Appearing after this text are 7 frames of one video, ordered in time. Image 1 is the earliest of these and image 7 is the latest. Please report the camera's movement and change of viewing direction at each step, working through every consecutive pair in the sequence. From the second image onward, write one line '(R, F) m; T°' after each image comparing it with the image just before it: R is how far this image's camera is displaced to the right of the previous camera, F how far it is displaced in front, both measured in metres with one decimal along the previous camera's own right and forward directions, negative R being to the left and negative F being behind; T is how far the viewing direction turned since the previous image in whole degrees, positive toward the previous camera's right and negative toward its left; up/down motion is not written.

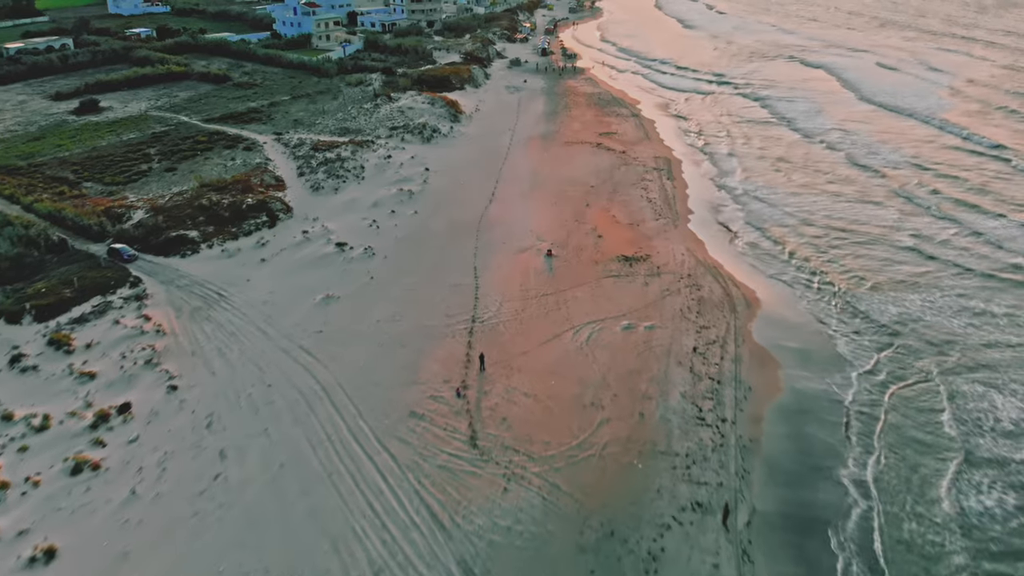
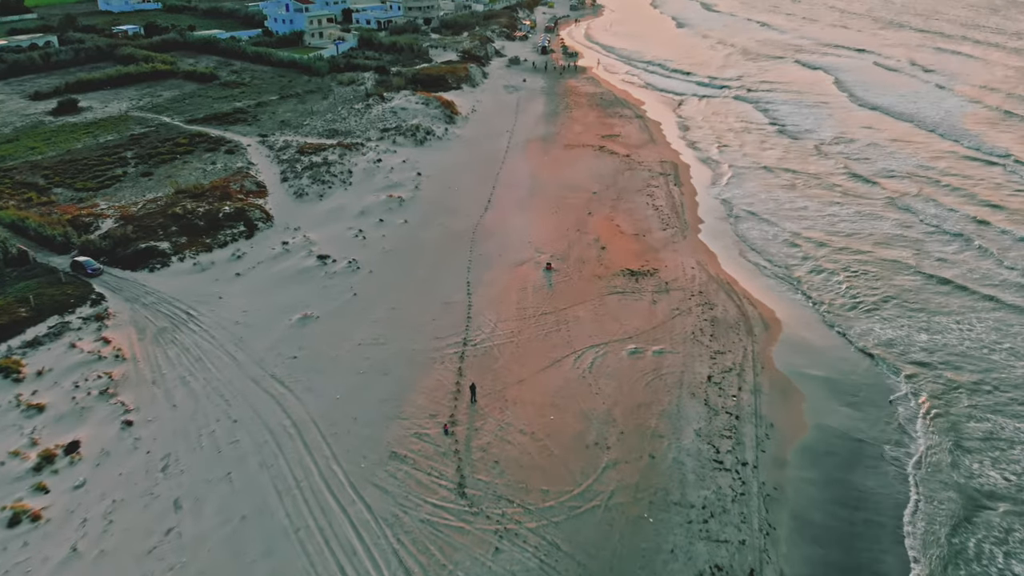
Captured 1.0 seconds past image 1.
(+0.2, +2.2) m; 0°
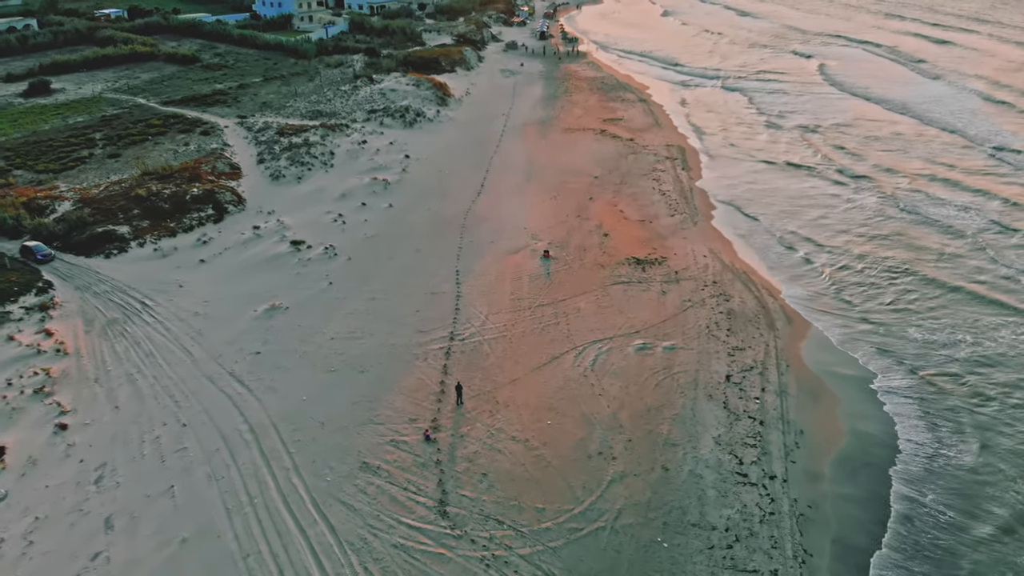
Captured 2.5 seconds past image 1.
(+0.1, +2.5) m; 0°
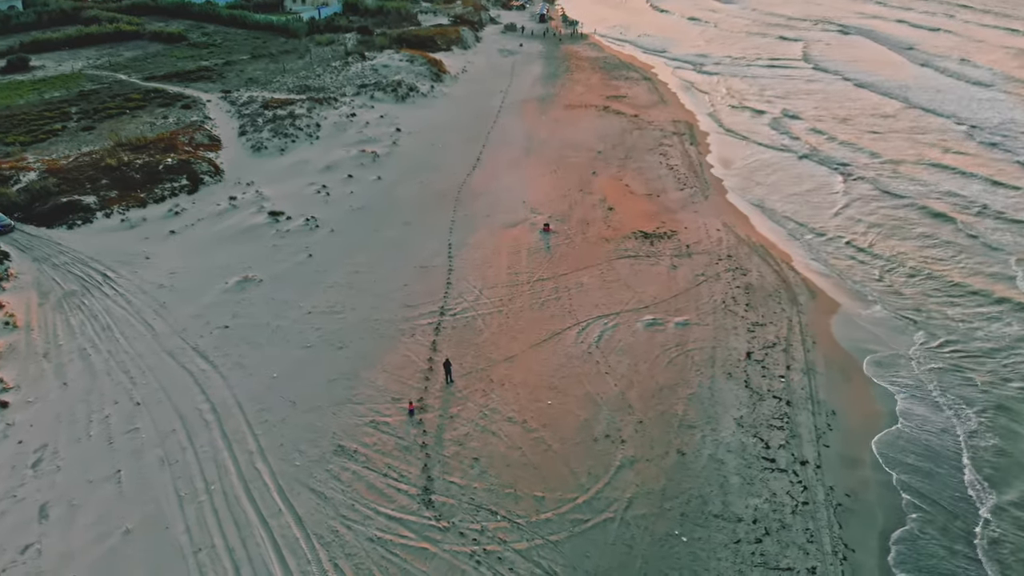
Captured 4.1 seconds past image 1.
(0.0, +1.8) m; 0°
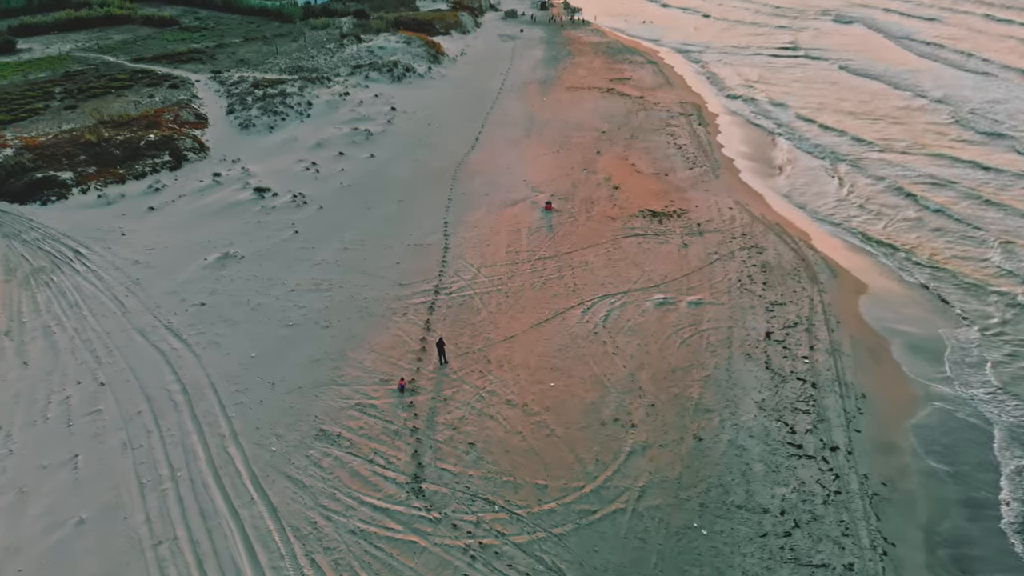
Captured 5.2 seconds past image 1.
(0.0, +1.2) m; 0°
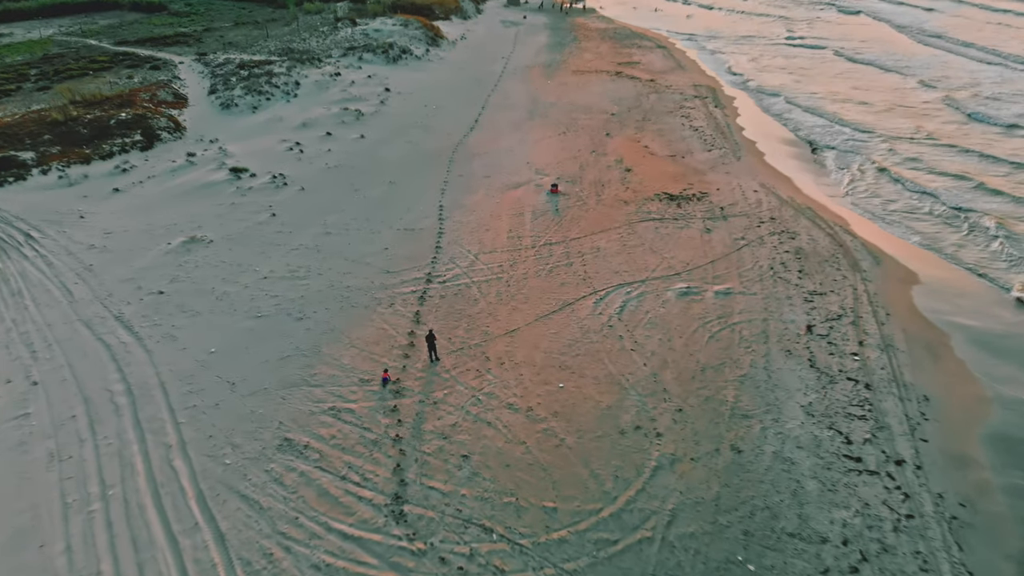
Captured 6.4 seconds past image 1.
(0.0, +2.0) m; 0°
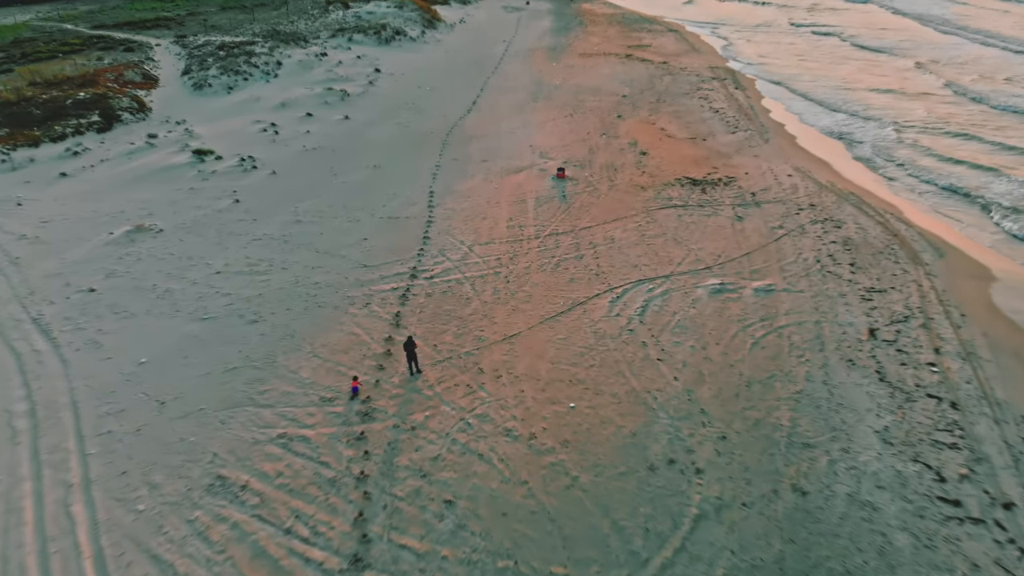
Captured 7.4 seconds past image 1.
(+0.1, +2.2) m; 0°
